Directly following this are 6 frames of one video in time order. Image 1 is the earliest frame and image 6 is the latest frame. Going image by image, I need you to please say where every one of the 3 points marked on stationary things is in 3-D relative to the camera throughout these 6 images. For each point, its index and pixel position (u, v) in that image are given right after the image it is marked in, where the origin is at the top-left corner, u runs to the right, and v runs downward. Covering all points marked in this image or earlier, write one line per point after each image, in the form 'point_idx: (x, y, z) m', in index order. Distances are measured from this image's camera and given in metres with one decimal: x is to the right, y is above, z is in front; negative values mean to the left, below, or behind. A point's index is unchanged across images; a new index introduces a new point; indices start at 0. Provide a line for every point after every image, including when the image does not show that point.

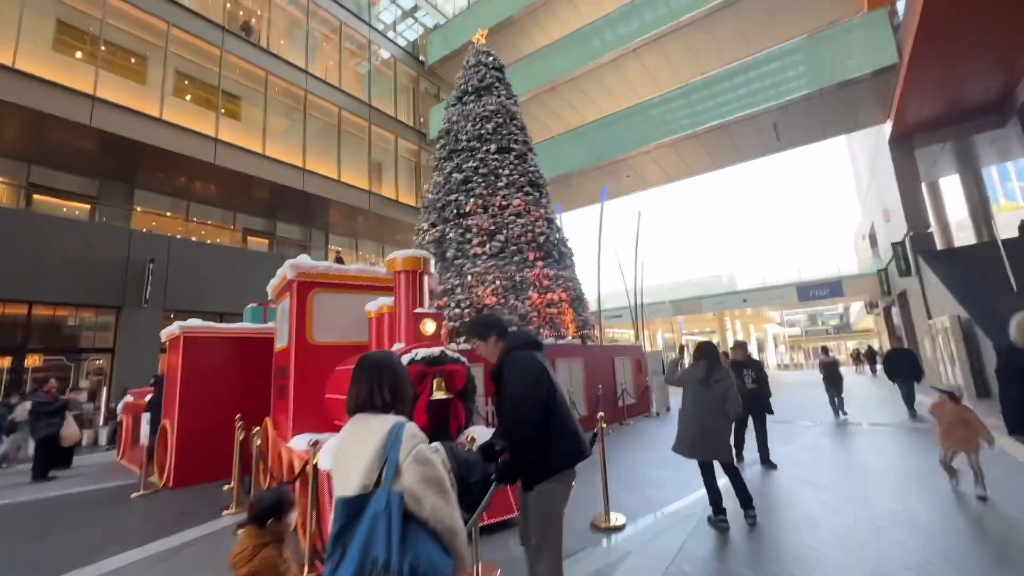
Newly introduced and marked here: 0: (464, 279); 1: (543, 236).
0: (-0.8, +0.1, +7.2) m
1: (+0.5, +0.9, +7.8) m
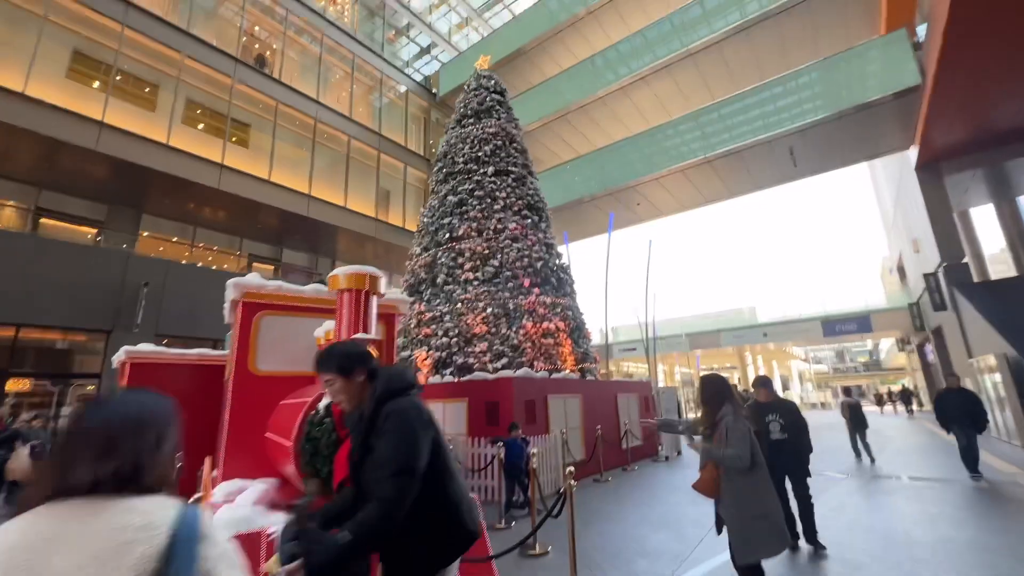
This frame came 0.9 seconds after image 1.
0: (-0.9, -0.3, +6.8) m
1: (+0.4, +0.4, +7.3) m
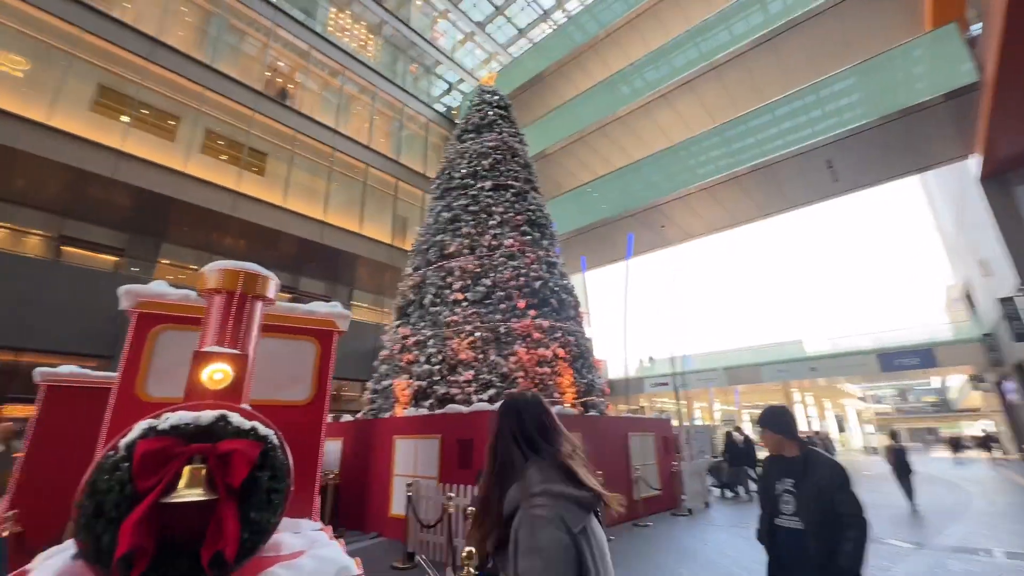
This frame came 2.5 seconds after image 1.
0: (-1.0, -0.6, +6.1) m
1: (+0.4, +0.1, +6.6) m
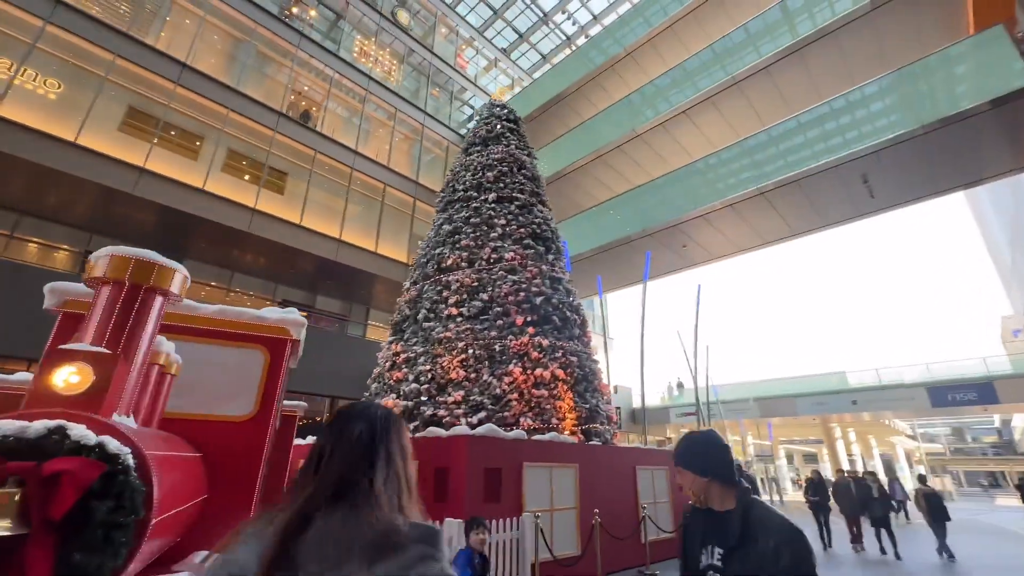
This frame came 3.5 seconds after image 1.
0: (-1.0, -0.7, +5.7) m
1: (+0.4, -0.1, +6.2) m
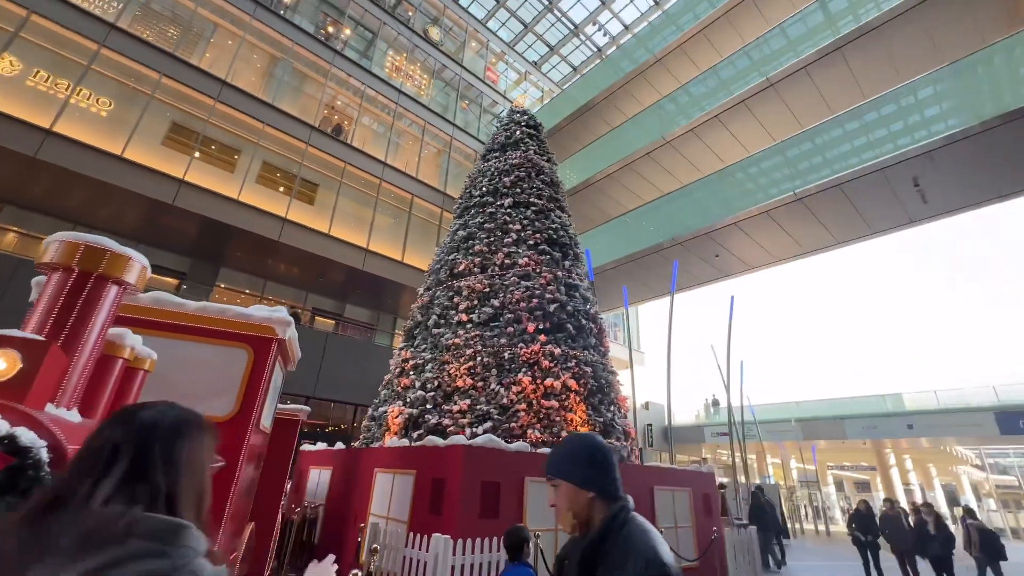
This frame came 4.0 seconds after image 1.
0: (-0.9, -0.8, +5.6) m
1: (+0.5, -0.2, +5.9) m
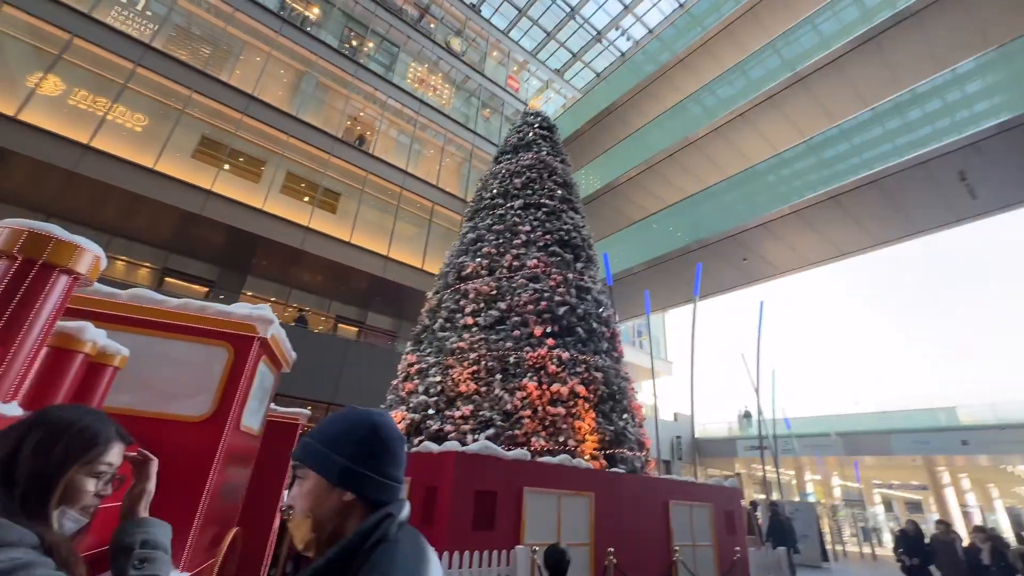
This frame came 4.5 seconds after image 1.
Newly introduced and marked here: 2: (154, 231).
0: (-0.8, -0.8, +5.4) m
1: (+0.6, -0.2, +5.7) m
2: (-9.9, +1.6, +12.4) m
